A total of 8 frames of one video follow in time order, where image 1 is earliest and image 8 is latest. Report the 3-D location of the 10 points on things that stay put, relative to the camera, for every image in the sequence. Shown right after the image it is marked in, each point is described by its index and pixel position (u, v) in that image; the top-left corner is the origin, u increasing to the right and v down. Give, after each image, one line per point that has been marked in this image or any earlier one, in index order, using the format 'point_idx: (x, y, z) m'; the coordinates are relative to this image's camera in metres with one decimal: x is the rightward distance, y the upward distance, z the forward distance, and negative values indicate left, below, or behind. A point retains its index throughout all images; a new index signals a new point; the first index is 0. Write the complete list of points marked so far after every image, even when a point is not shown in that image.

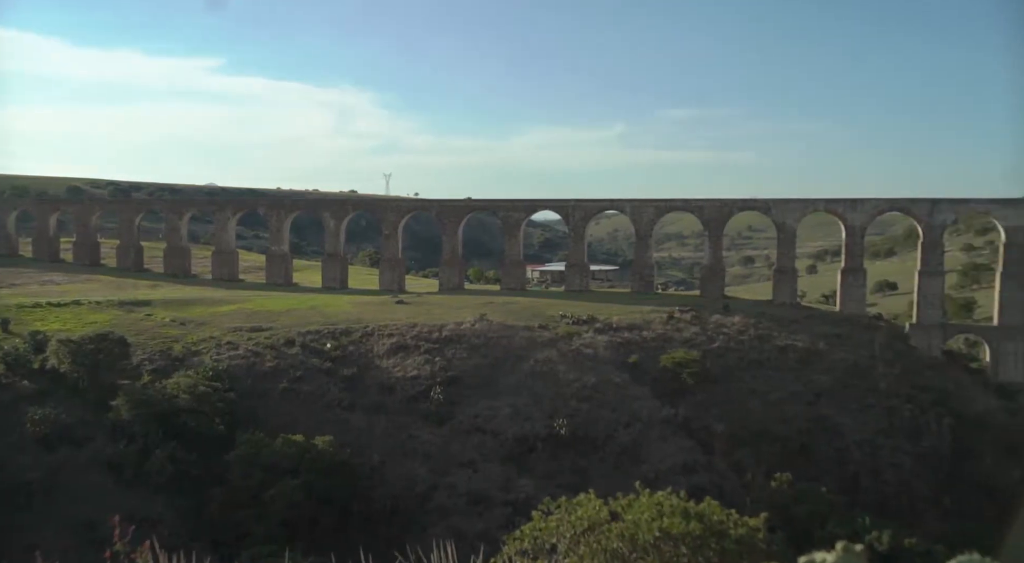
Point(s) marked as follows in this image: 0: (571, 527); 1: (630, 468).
0: (+1.3, -4.2, +14.6) m
1: (+2.6, -4.0, +18.1) m
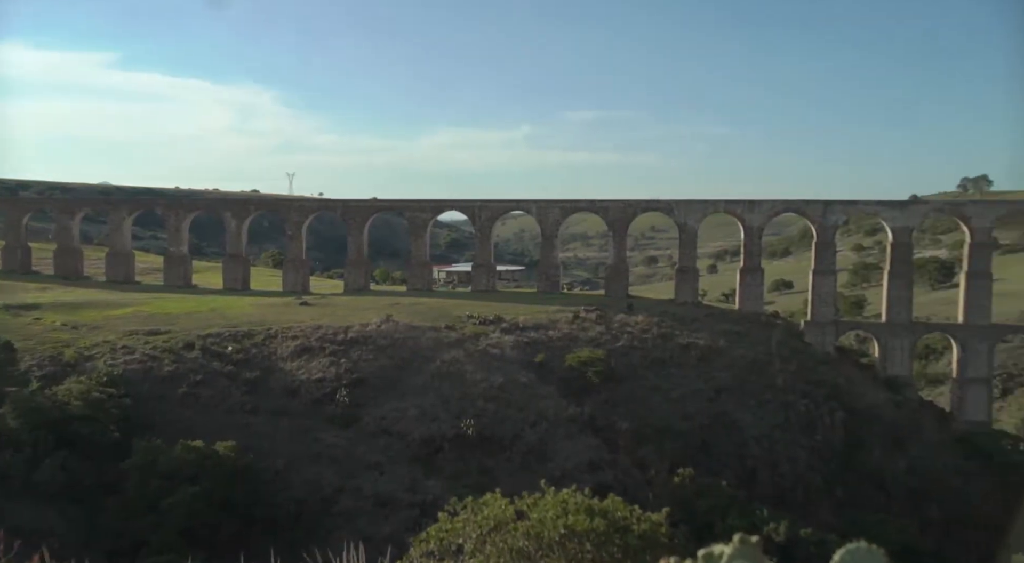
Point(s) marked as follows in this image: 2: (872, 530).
0: (-0.5, -4.2, +14.6) m
1: (+0.6, -4.0, +18.2) m
2: (+7.3, -5.0, +17.1) m
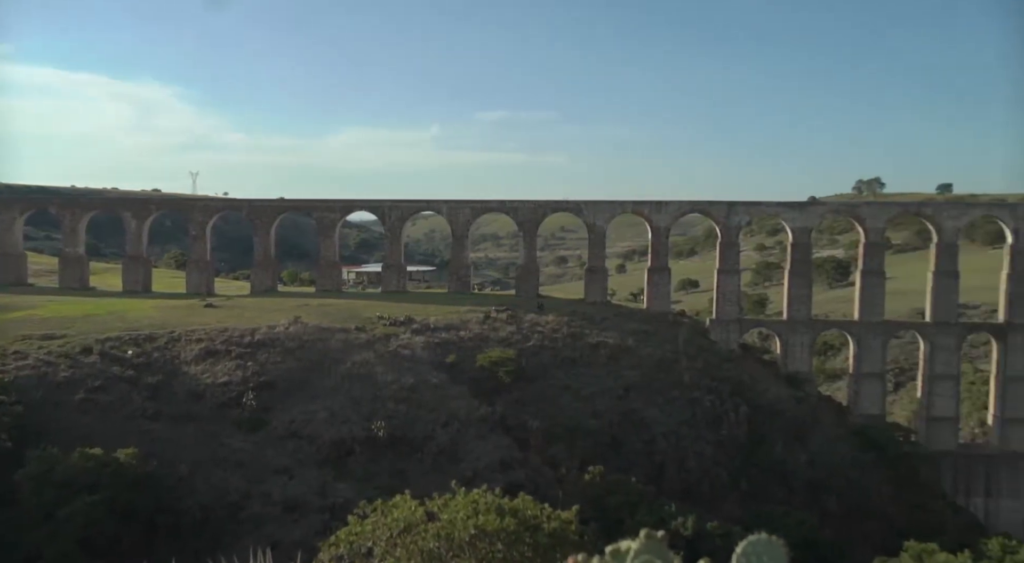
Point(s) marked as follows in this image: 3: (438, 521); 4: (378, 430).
0: (-2.1, -4.3, +14.5) m
1: (-1.3, -4.0, +18.1) m
2: (+5.5, -5.0, +17.6) m
3: (-1.1, -4.1, +14.6) m
4: (-2.9, -3.3, +18.7) m
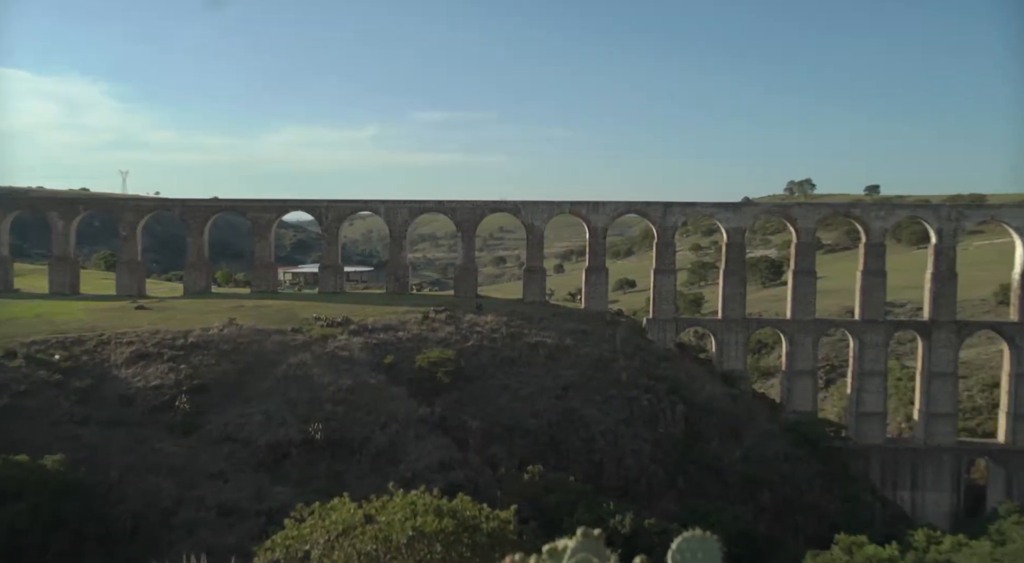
0: (-3.2, -4.3, +14.4) m
1: (-2.7, -4.0, +18.0) m
2: (+4.2, -5.0, +17.9) m
3: (-2.3, -4.1, +14.5) m
4: (-4.3, -3.3, +18.5) m
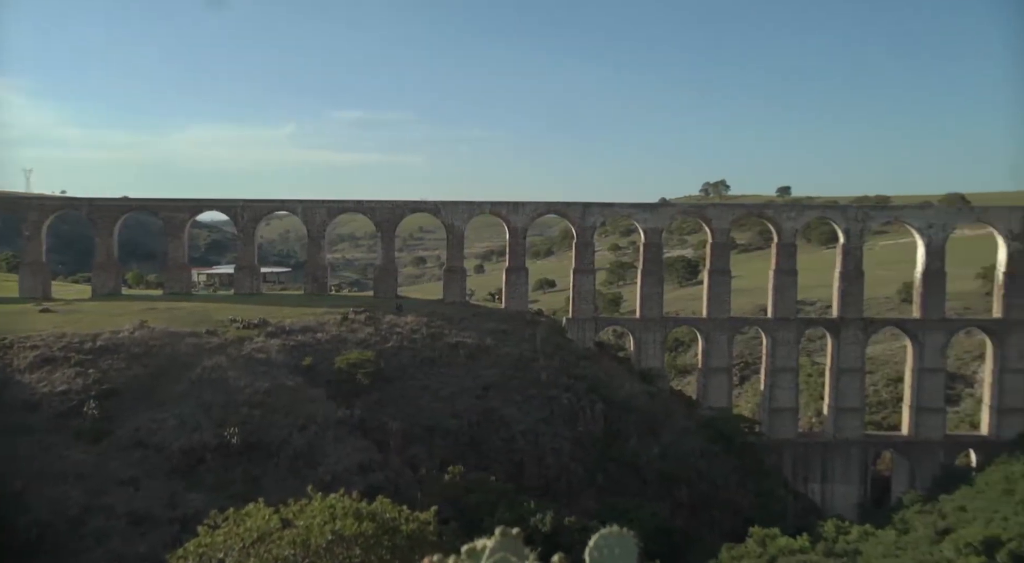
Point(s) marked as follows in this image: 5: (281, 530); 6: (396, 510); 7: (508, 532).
0: (-4.7, -4.3, +14.2) m
1: (-4.4, -4.0, +17.8) m
2: (+2.5, -5.0, +18.1) m
3: (-3.7, -4.1, +14.3) m
4: (-6.0, -3.3, +18.2) m
5: (-4.0, -4.3, +14.6) m
6: (-2.2, -4.2, +15.7) m
7: (0.0, -2.9, +9.9) m
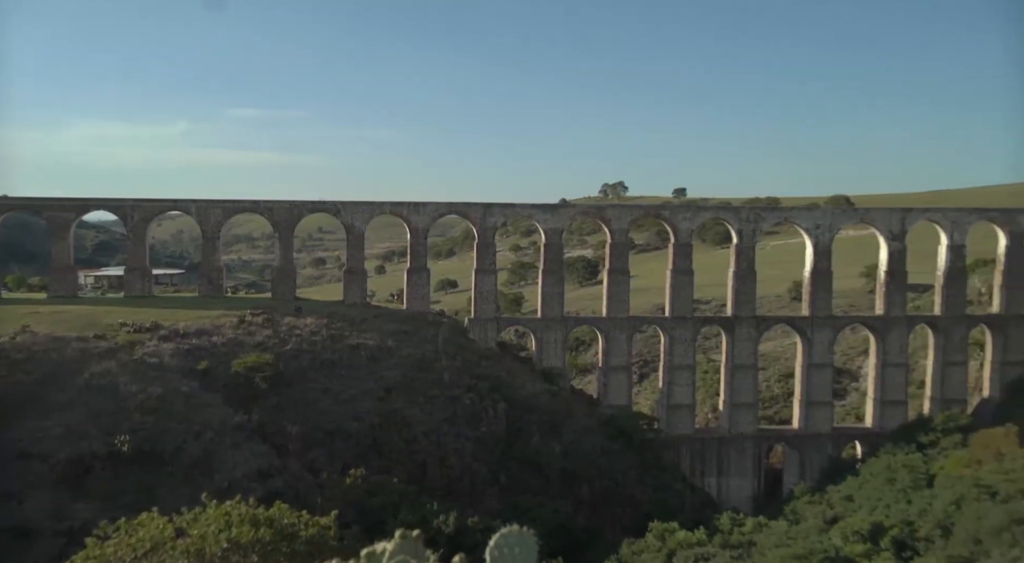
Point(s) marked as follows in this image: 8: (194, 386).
0: (-6.3, -4.3, +13.7) m
1: (-6.4, -4.0, +17.3) m
2: (+0.4, -5.0, +18.3) m
3: (-5.4, -4.2, +13.9) m
4: (-8.1, -3.4, +17.5) m
5: (-5.7, -4.3, +14.1) m
6: (-4.0, -4.2, +15.4) m
7: (-1.2, -2.9, +9.9) m
8: (-7.3, -2.4, +19.6) m
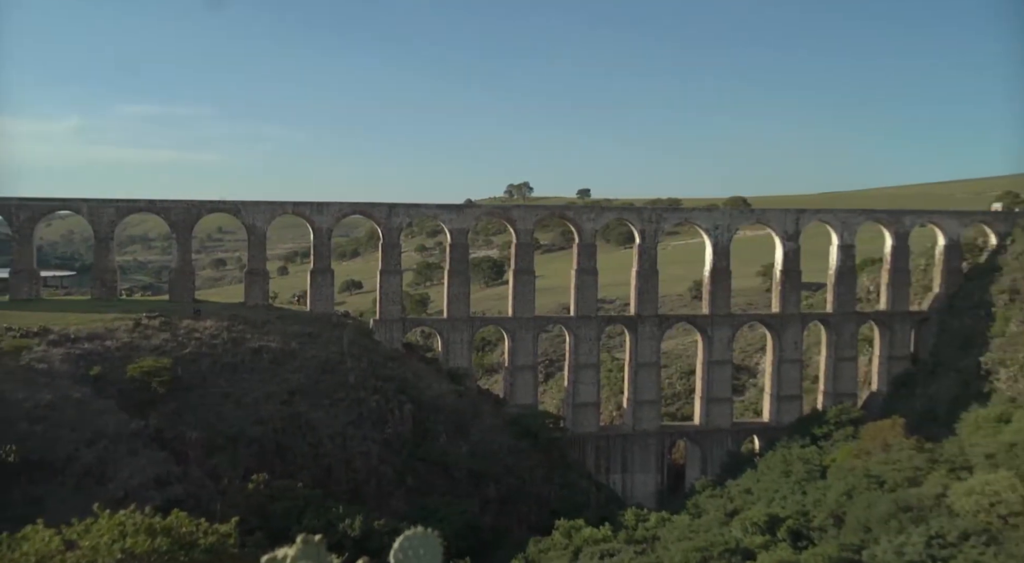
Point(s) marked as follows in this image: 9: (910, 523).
0: (-7.8, -4.4, +13.0) m
1: (-8.3, -4.1, +16.7) m
2: (-1.6, -5.0, +18.4) m
3: (-7.0, -4.2, +13.4) m
4: (-10.0, -3.4, +16.7) m
5: (-7.2, -4.3, +13.5) m
6: (-5.7, -4.3, +15.0) m
7: (-2.4, -2.9, +9.8) m
8: (-9.4, -2.4, +18.8) m
9: (+8.5, -5.2, +18.0) m
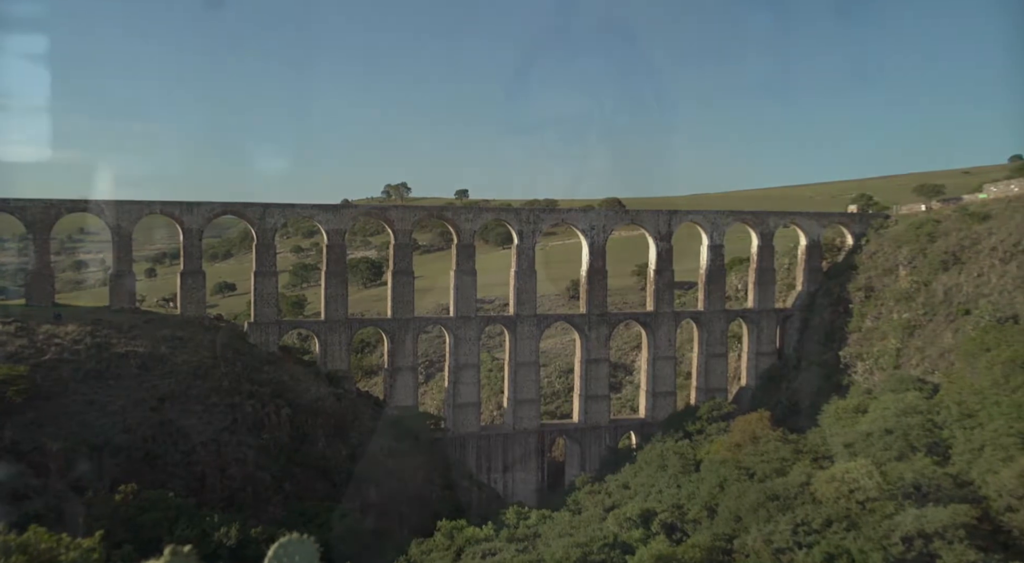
0: (-9.6, -4.4, +12.0) m
1: (-10.6, -4.2, +15.6) m
2: (-4.2, -5.0, +18.1) m
3: (-8.8, -4.2, +12.5) m
4: (-12.3, -3.5, +15.3) m
5: (-9.1, -4.4, +12.6) m
6: (-7.8, -4.3, +14.3) m
7: (-3.8, -2.9, +9.6) m
8: (-12.0, -2.5, +17.5) m
9: (+5.9, -5.1, +19.2) m
